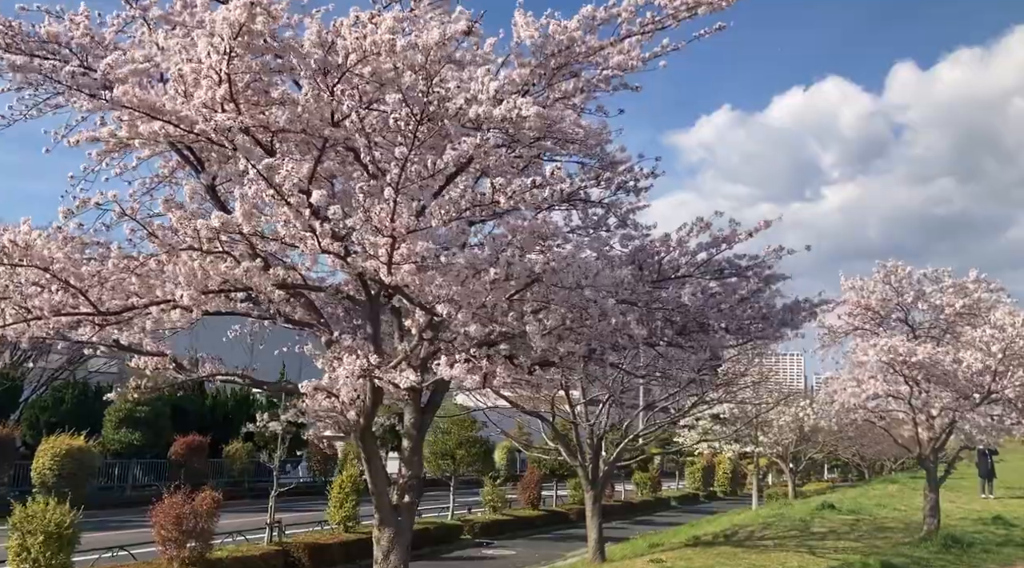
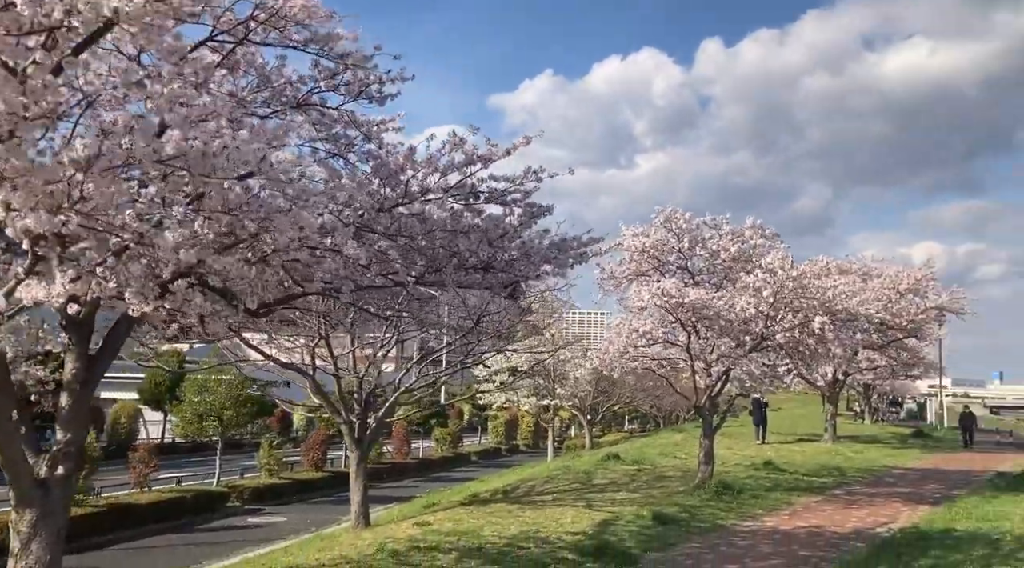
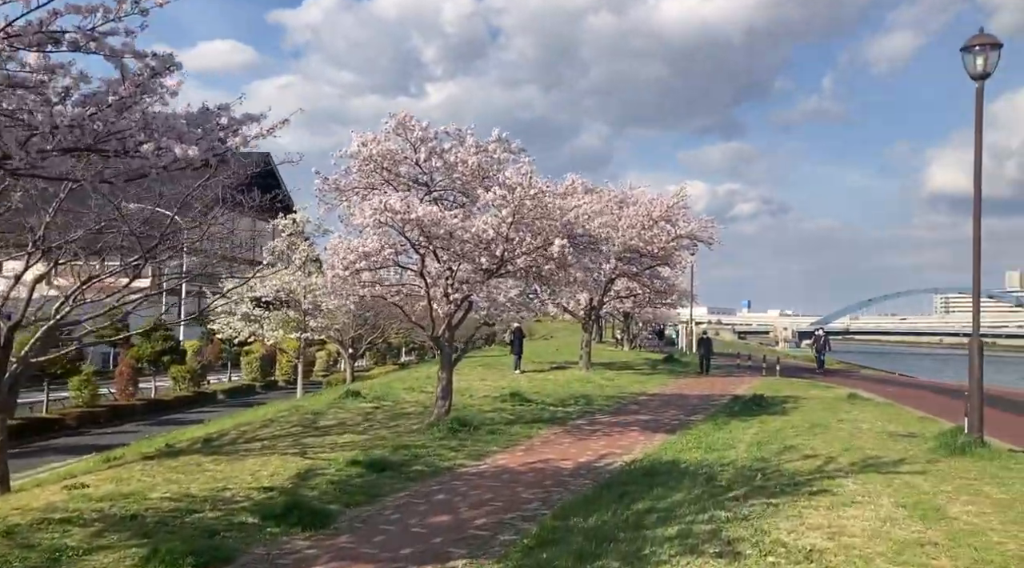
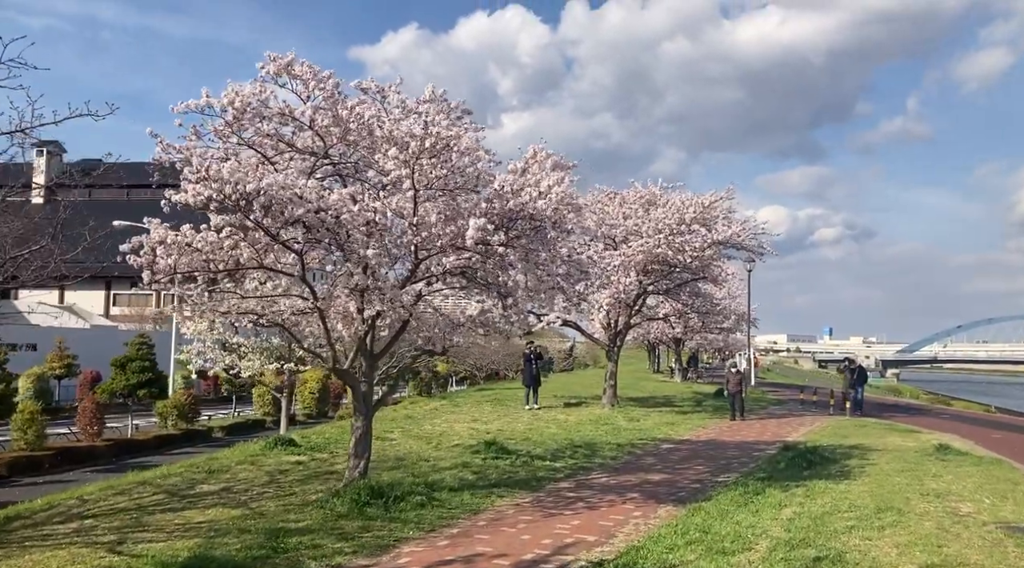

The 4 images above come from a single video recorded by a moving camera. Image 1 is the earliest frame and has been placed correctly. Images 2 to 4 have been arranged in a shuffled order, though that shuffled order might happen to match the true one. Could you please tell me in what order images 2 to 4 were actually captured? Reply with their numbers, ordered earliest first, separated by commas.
2, 3, 4
